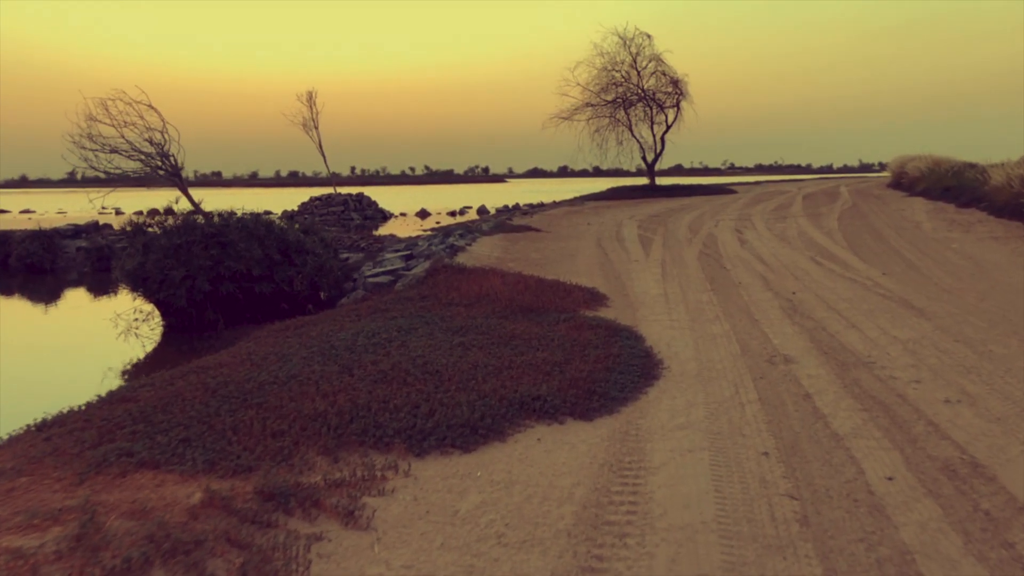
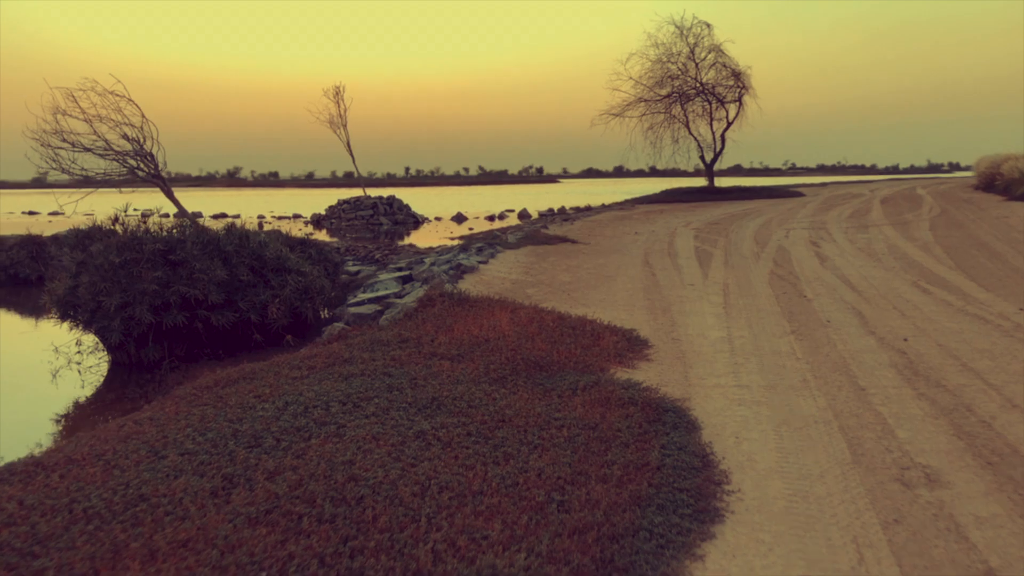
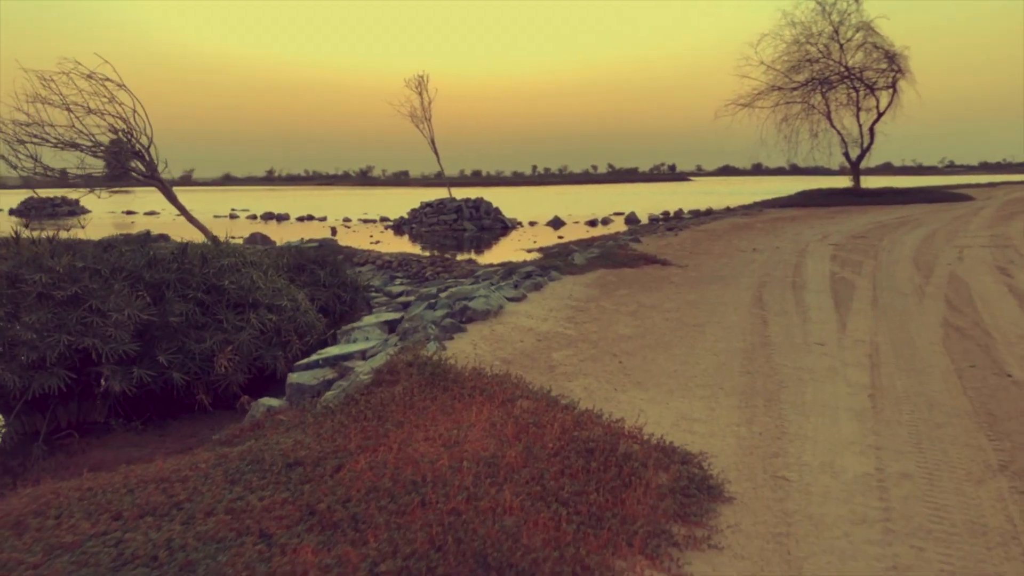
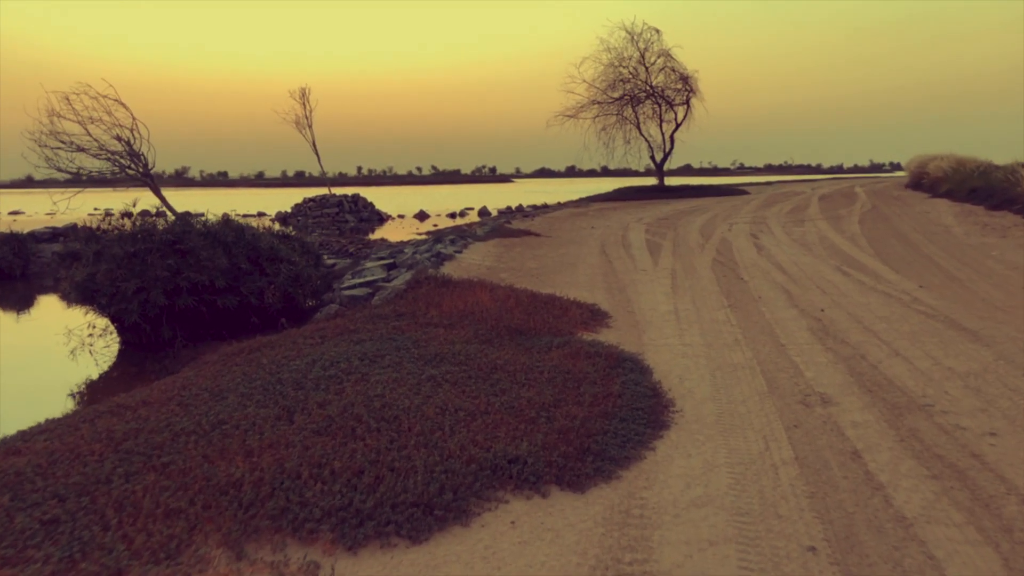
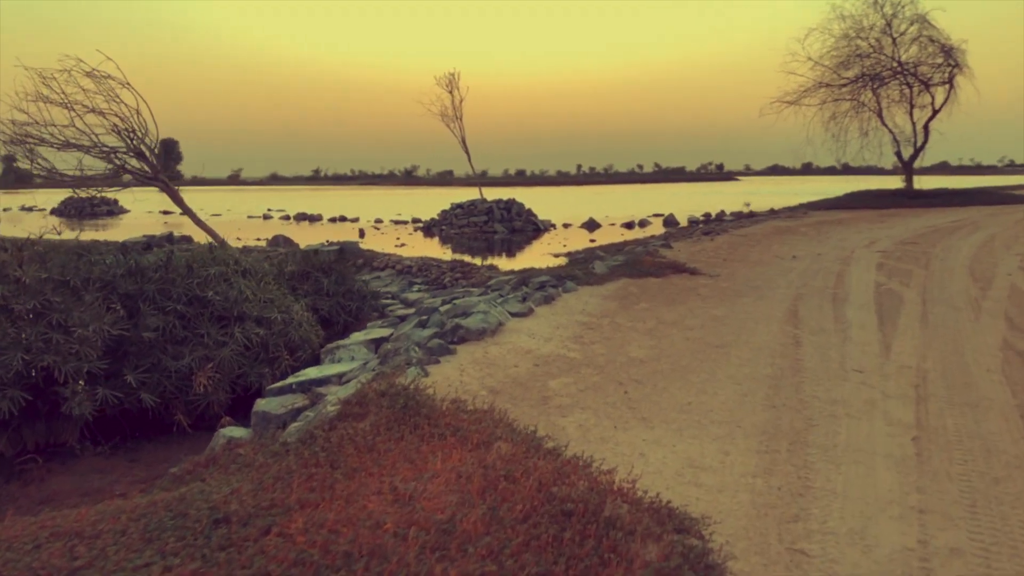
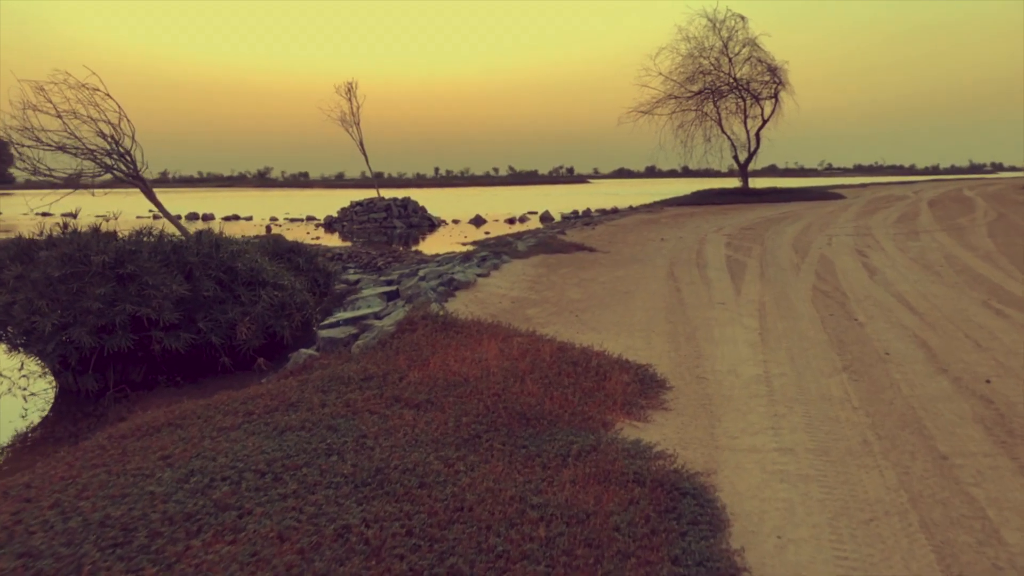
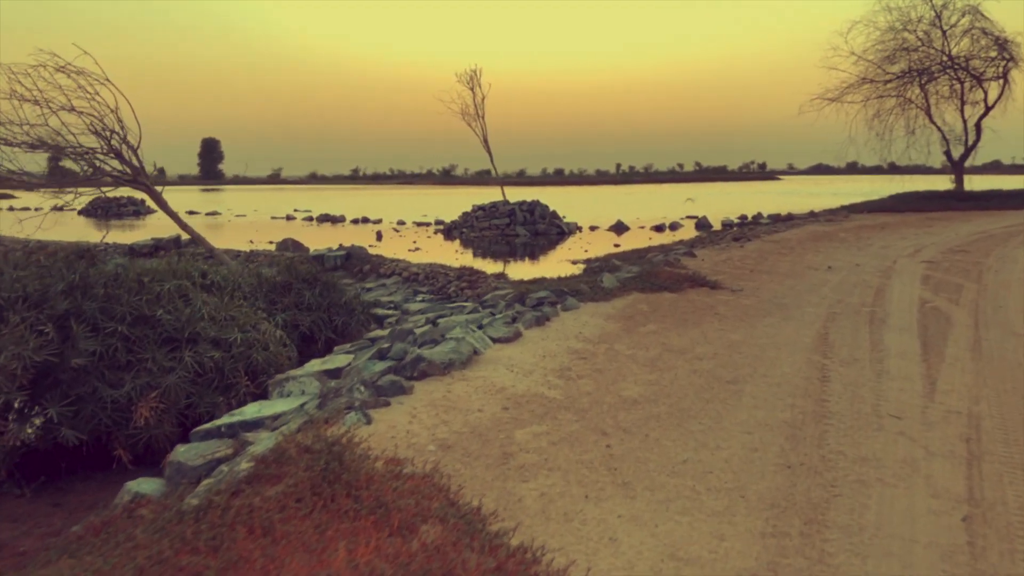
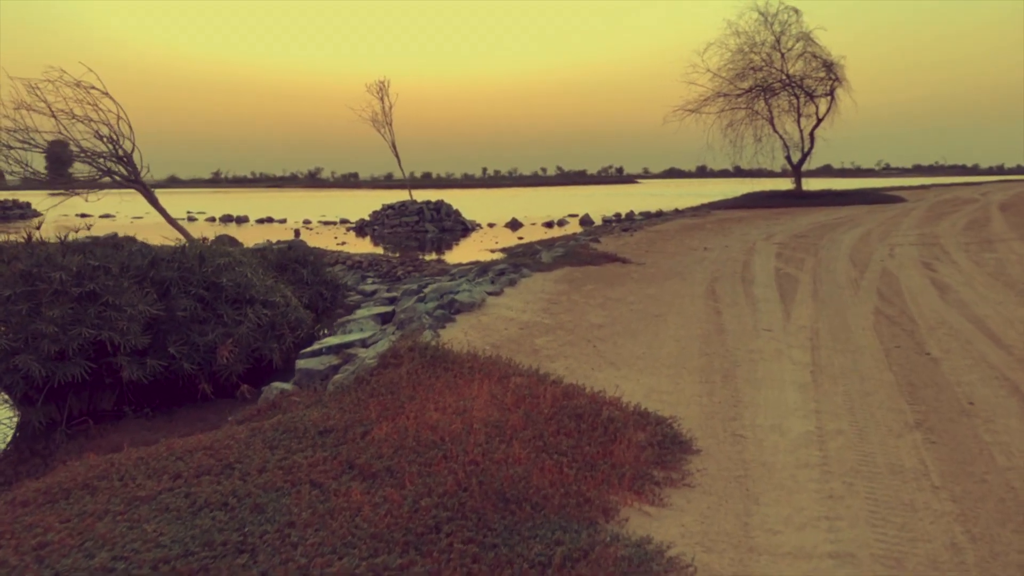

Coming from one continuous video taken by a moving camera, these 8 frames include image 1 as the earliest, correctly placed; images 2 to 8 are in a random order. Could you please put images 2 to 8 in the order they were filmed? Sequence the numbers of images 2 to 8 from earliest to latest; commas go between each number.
4, 2, 6, 8, 3, 5, 7
